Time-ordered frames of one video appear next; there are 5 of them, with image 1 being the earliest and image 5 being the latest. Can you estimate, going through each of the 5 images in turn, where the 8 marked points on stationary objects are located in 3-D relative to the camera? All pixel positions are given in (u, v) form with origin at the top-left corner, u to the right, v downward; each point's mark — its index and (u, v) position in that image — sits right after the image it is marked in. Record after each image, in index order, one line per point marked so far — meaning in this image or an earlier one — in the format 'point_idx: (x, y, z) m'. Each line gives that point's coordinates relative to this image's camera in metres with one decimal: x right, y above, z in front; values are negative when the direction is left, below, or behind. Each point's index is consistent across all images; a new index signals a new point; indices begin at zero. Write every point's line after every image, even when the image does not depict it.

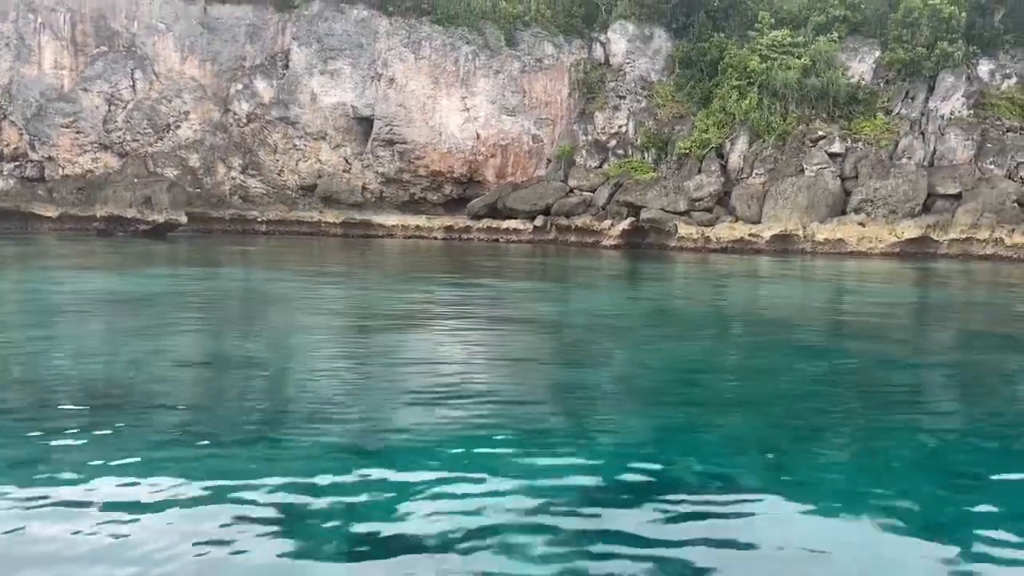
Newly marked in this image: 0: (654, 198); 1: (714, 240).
0: (+2.9, +2.0, +19.3) m
1: (+4.0, +1.0, +18.3) m
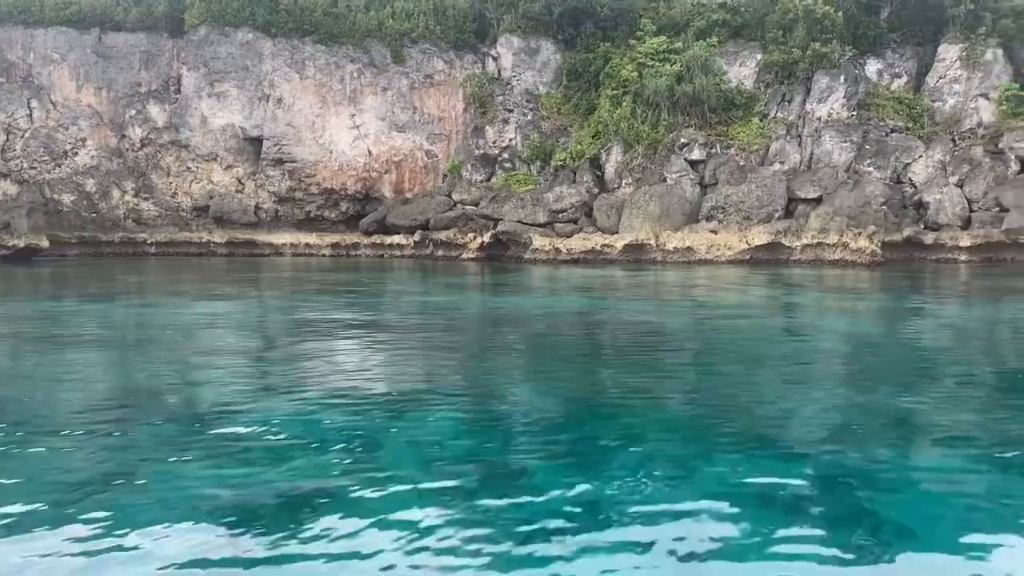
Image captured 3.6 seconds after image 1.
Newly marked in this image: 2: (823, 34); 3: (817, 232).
0: (0.0, +1.7, +19.1) m
1: (+1.1, +0.7, +18.0) m
2: (+6.9, +5.6, +19.7) m
3: (+5.7, +1.0, +16.6) m
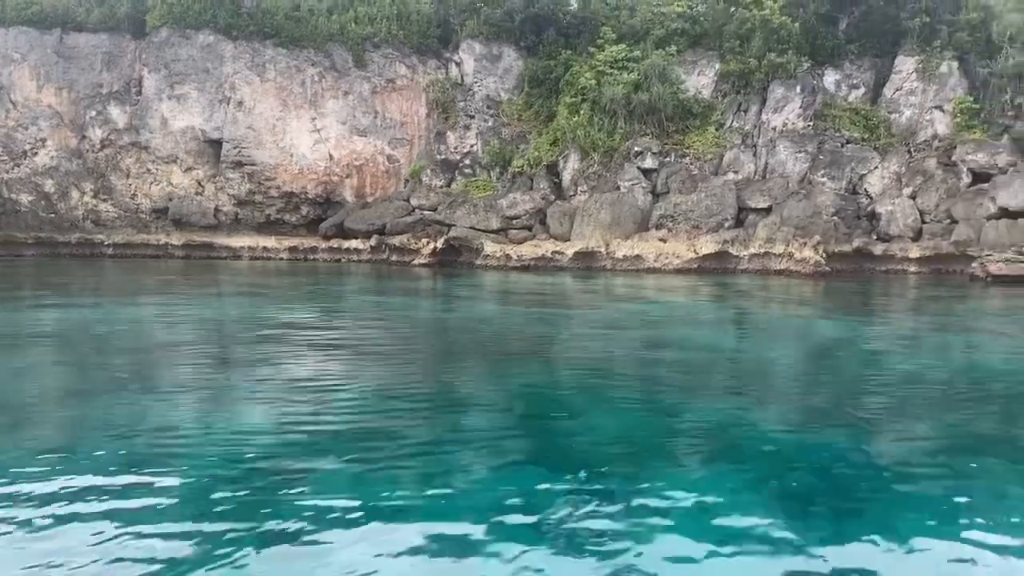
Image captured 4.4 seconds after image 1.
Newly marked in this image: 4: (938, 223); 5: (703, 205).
0: (-1.0, +1.6, +19.1) m
1: (+0.1, +0.6, +18.0) m
2: (+5.9, +5.4, +19.7) m
3: (+4.7, +0.9, +16.6) m
4: (+8.4, +1.3, +17.6) m
5: (+3.8, +1.6, +17.5) m
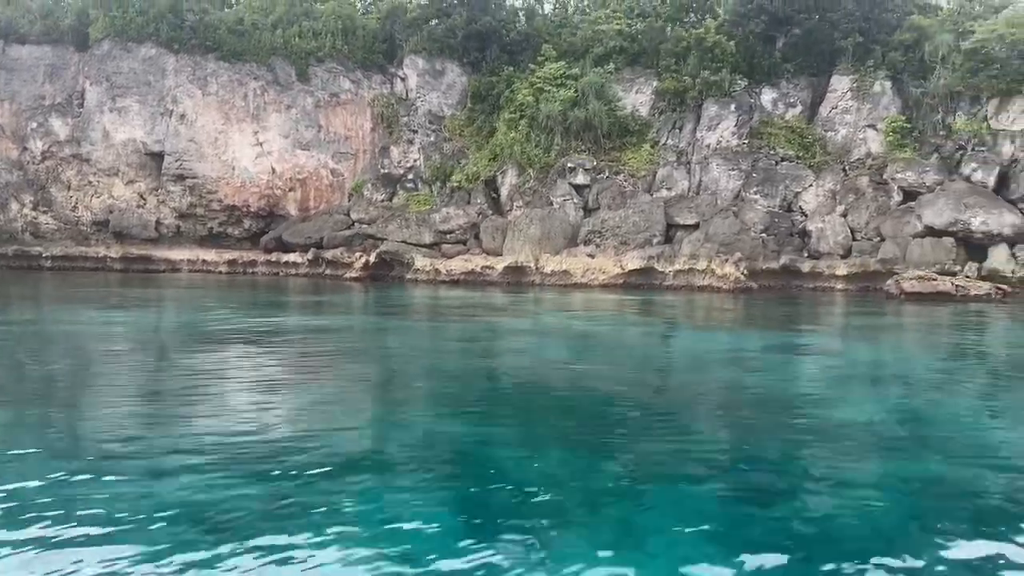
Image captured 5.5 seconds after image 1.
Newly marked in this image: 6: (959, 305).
0: (-2.4, +1.3, +19.1) m
1: (-1.3, +0.3, +18.1) m
2: (+4.6, +5.0, +19.9) m
3: (+3.3, +0.6, +16.7) m
4: (+7.1, +0.9, +17.8) m
5: (+2.4, +1.3, +17.5) m
6: (+7.7, -0.3, +15.4) m
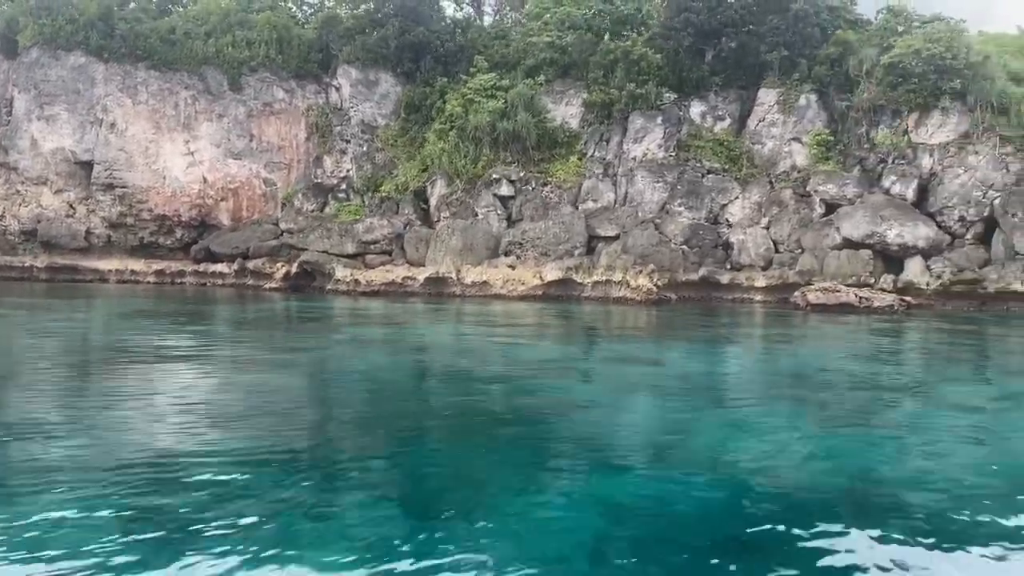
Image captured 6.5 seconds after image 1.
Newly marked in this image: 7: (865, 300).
0: (-4.0, +1.0, +19.1) m
1: (-2.8, +0.1, +18.0) m
2: (+3.0, +4.8, +20.0) m
3: (+1.8, +0.3, +16.8) m
4: (+5.5, +0.7, +17.9) m
5: (+0.9, +1.1, +17.6) m
6: (+6.2, -0.5, +15.6) m
7: (+6.4, -0.2, +16.1) m
